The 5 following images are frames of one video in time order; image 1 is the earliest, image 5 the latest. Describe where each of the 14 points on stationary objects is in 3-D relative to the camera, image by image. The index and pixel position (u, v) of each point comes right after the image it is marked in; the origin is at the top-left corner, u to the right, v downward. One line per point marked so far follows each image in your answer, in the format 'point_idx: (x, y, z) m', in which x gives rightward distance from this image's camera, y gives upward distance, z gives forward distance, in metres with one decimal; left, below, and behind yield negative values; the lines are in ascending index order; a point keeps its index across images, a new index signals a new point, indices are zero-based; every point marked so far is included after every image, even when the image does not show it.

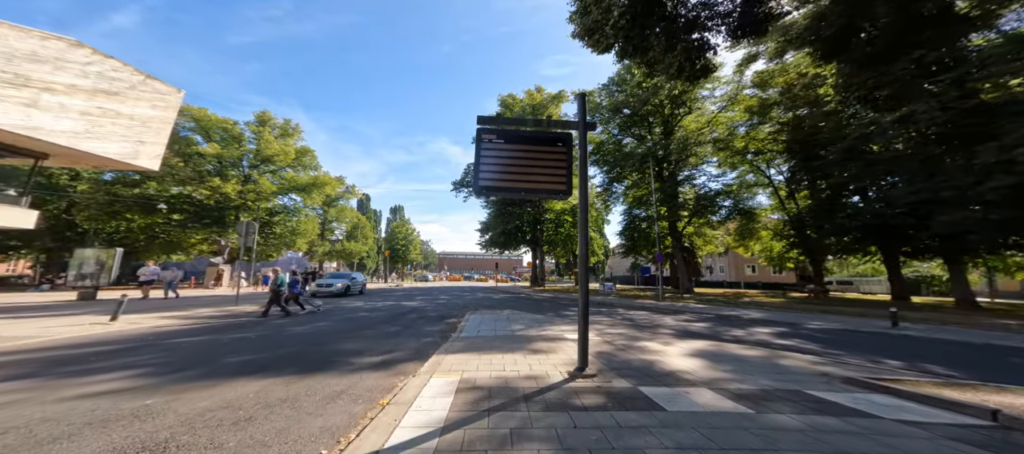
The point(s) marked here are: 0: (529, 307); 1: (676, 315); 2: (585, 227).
0: (+0.7, -3.4, +14.3) m
1: (+5.5, -2.9, +11.3) m
2: (+0.9, 0.0, +4.3) m
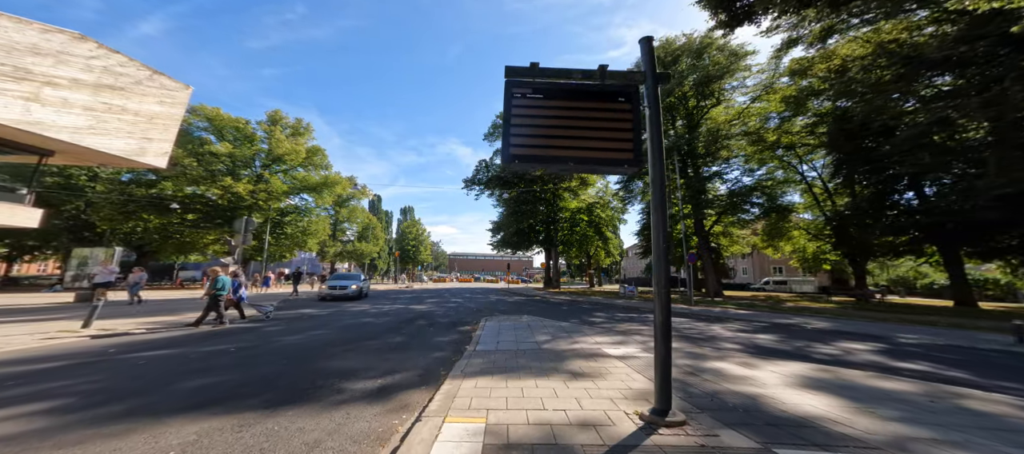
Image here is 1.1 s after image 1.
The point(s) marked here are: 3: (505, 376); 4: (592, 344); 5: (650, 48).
0: (+1.5, -3.2, +13.0) m
1: (+6.1, -2.8, +9.9) m
2: (+1.3, +0.2, +3.1) m
3: (-0.1, -1.9, +4.4) m
4: (+1.5, -2.2, +6.5) m
5: (+1.4, +1.9, +3.5) m
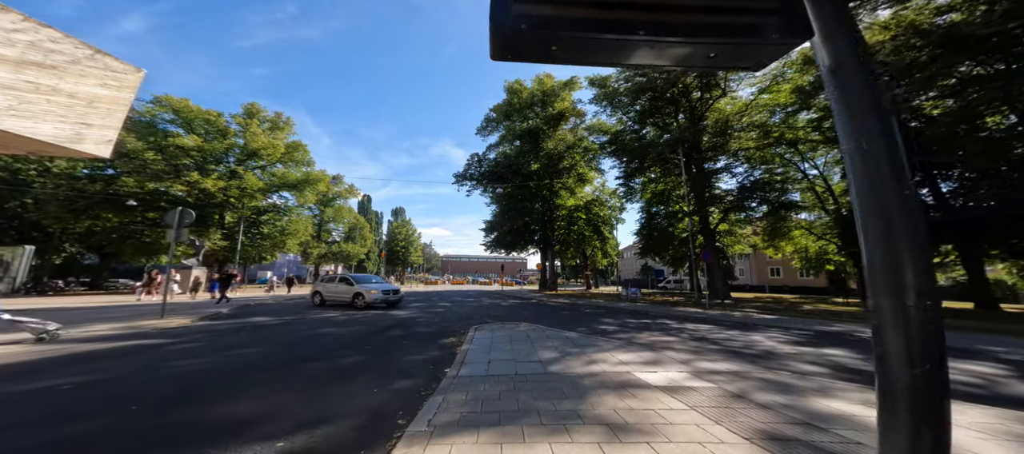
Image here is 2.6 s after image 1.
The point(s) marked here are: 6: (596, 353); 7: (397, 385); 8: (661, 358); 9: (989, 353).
0: (+1.3, -3.0, +11.3) m
1: (+6.0, -2.5, +8.3) m
2: (+1.3, +0.5, +1.4) m
3: (-0.1, -1.6, +2.7) m
4: (+1.4, -1.9, +4.8) m
5: (+1.4, +2.2, +1.9) m
6: (+1.4, -2.1, +5.6) m
7: (-1.4, -1.9, +4.1) m
8: (+2.2, -1.9, +5.0) m
9: (+8.0, -2.0, +5.7) m
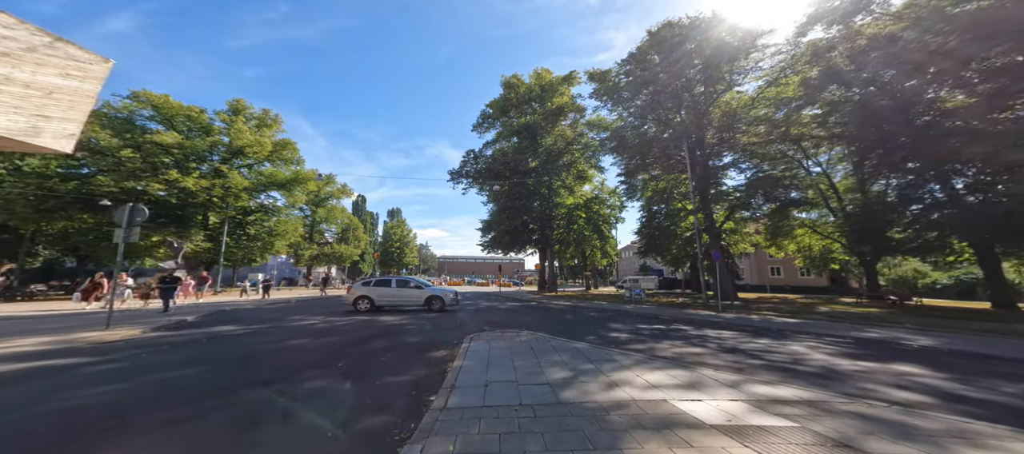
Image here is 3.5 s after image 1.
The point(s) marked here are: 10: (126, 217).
0: (+1.2, -2.9, +10.3) m
1: (+6.0, -2.4, +7.3) m
2: (+1.4, +0.6, +0.4) m
3: (-0.1, -1.5, +1.7) m
4: (+1.5, -1.8, +3.9) m
5: (+1.5, +2.3, +0.9) m
6: (+1.4, -1.9, +4.6) m
7: (-1.4, -1.8, +3.1) m
8: (+2.2, -1.8, +4.1) m
9: (+8.0, -1.9, +4.8) m
10: (-8.5, +0.2, +7.5) m
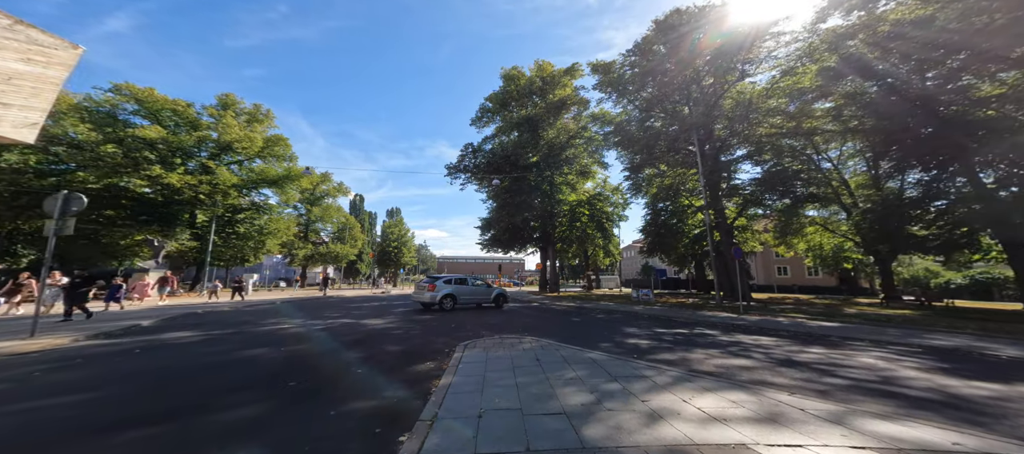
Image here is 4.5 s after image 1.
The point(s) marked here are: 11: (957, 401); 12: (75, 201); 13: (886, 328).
0: (+1.3, -2.7, +9.2) m
1: (+6.0, -2.1, +6.2) m
2: (+1.4, +0.9, -0.7) m
3: (0.0, -1.2, +0.5) m
4: (+1.5, -1.6, +2.7) m
5: (+1.5, +2.6, -0.2) m
6: (+1.4, -1.7, +3.5) m
7: (-1.3, -1.6, +2.0) m
8: (+2.3, -1.6, +2.9) m
9: (+8.1, -1.6, +3.7) m
10: (-8.5, +0.4, +6.4) m
11: (+3.8, -1.5, +3.0) m
12: (-8.4, +0.6, +6.6) m
13: (+9.4, -2.5, +8.5) m
